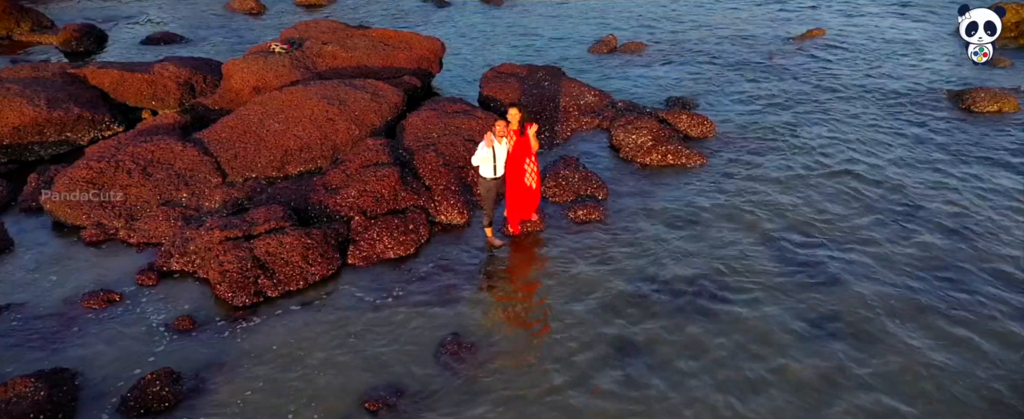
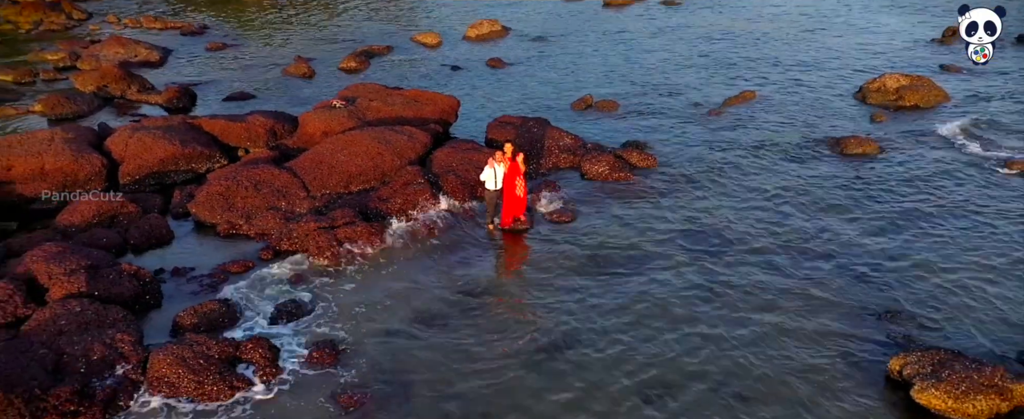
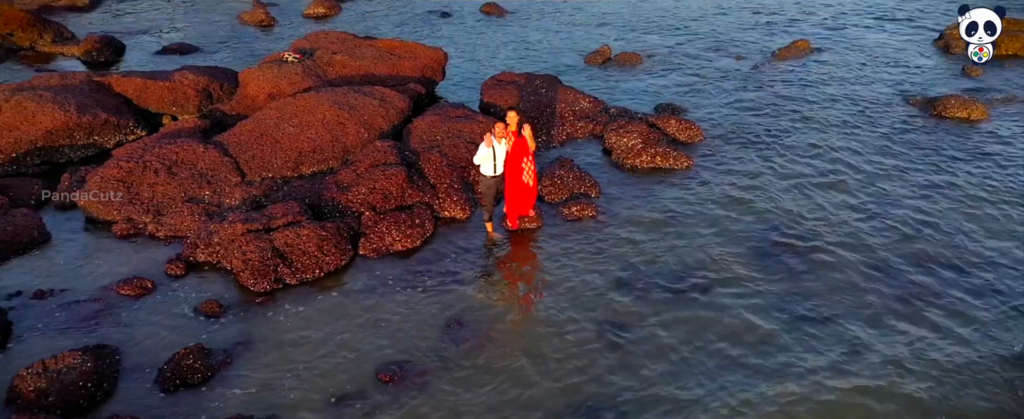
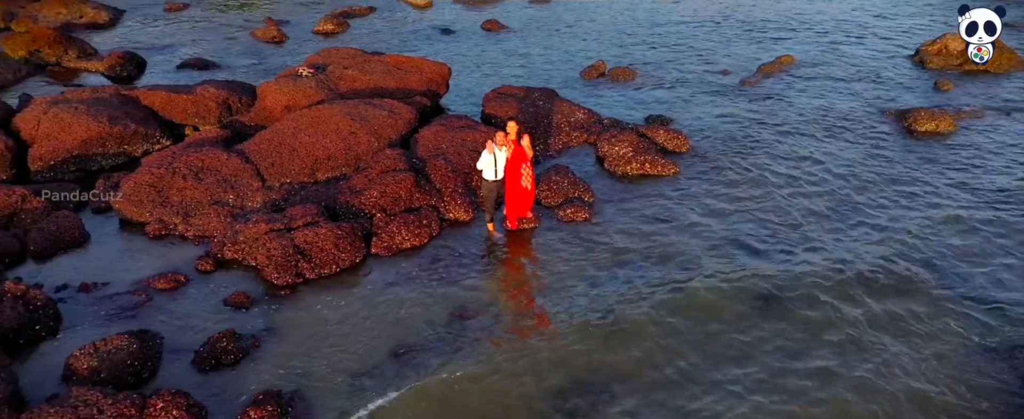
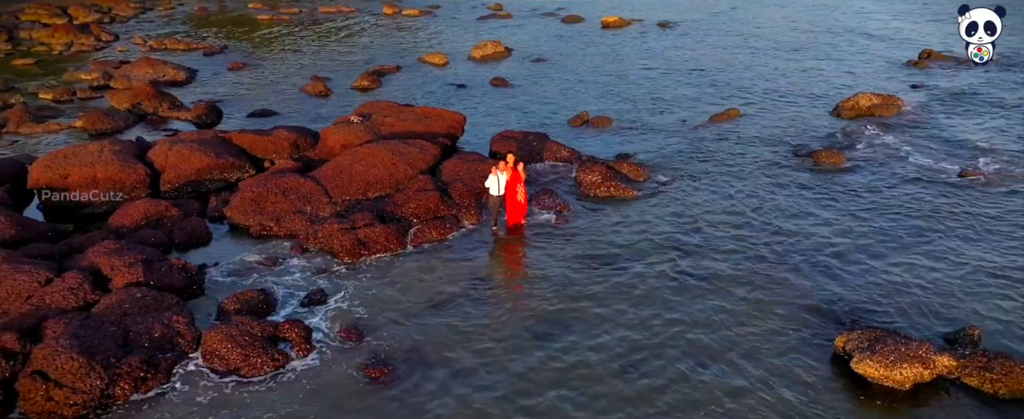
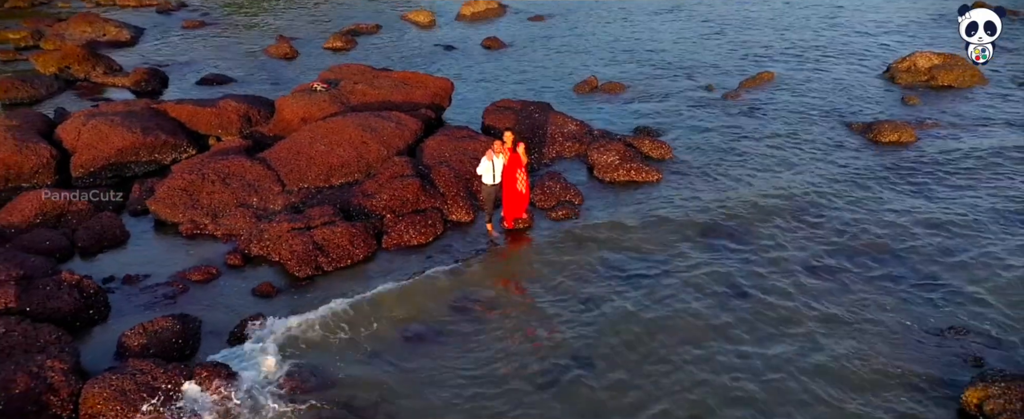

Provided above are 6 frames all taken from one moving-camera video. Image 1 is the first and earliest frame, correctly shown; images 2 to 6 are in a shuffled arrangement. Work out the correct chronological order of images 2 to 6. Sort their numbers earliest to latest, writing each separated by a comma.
3, 4, 6, 2, 5
